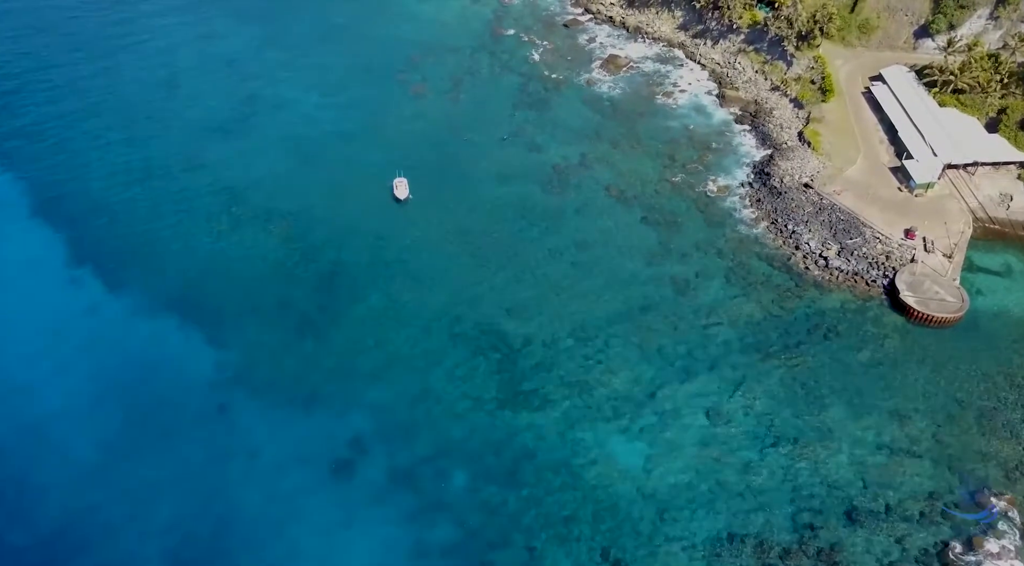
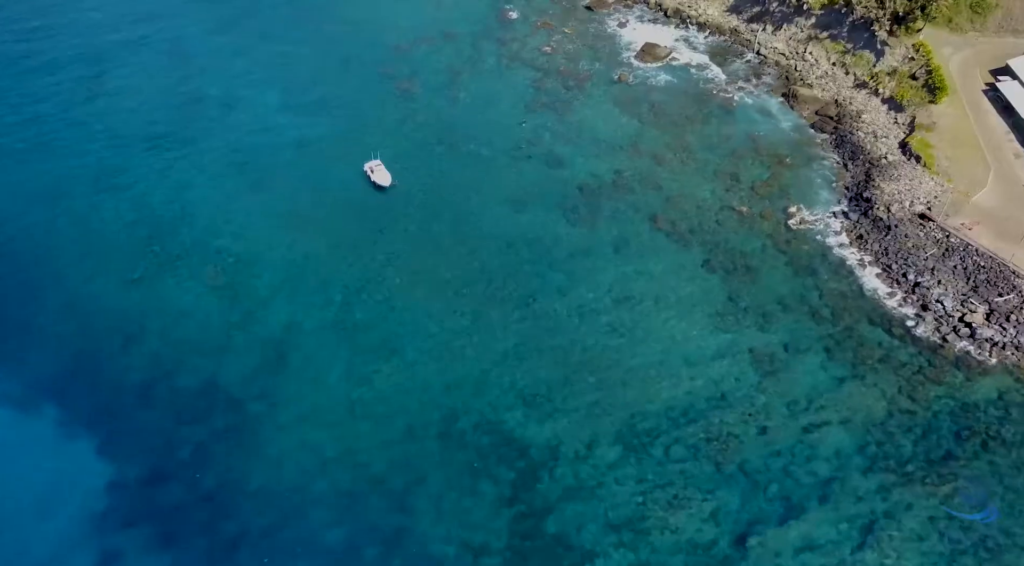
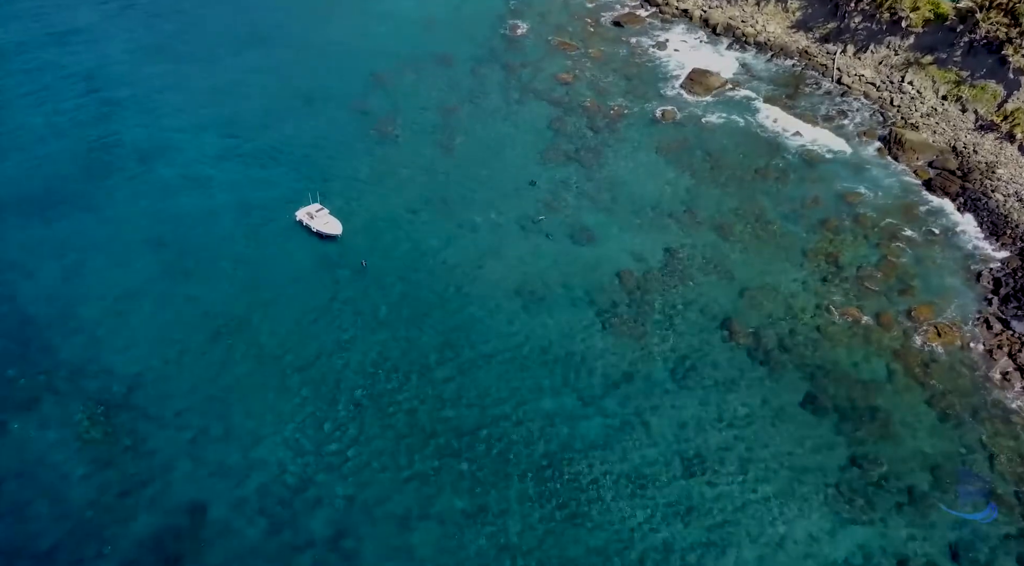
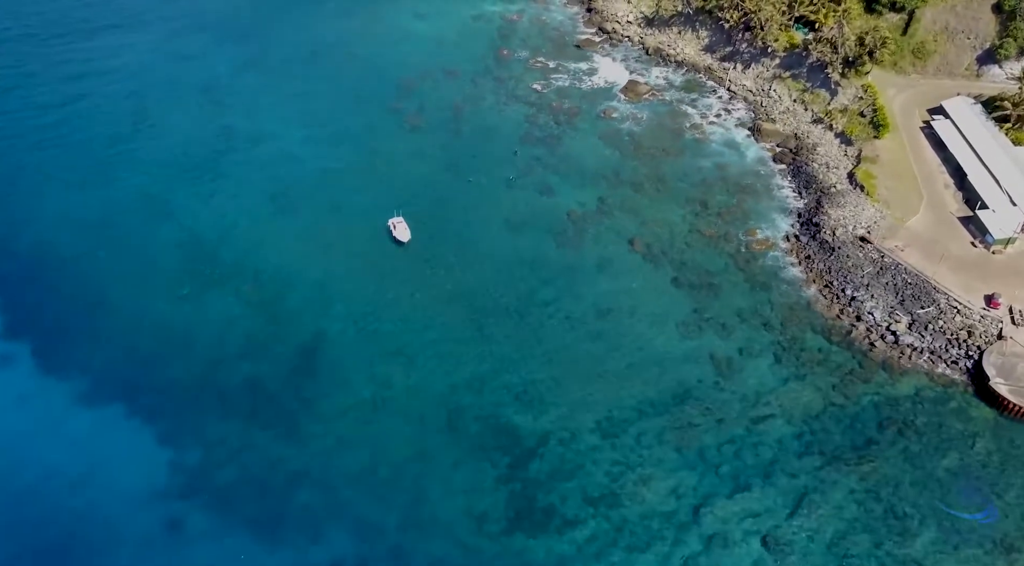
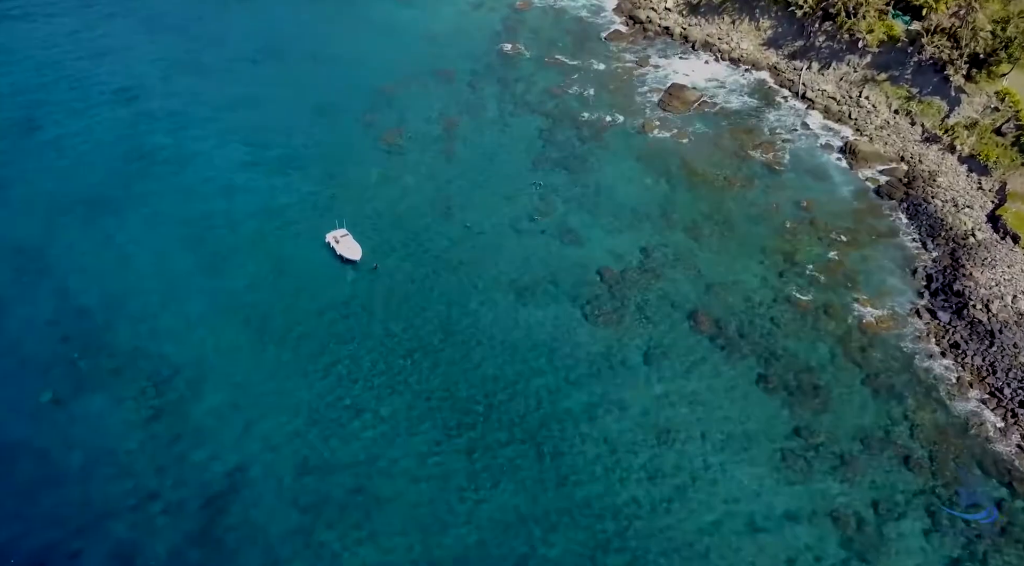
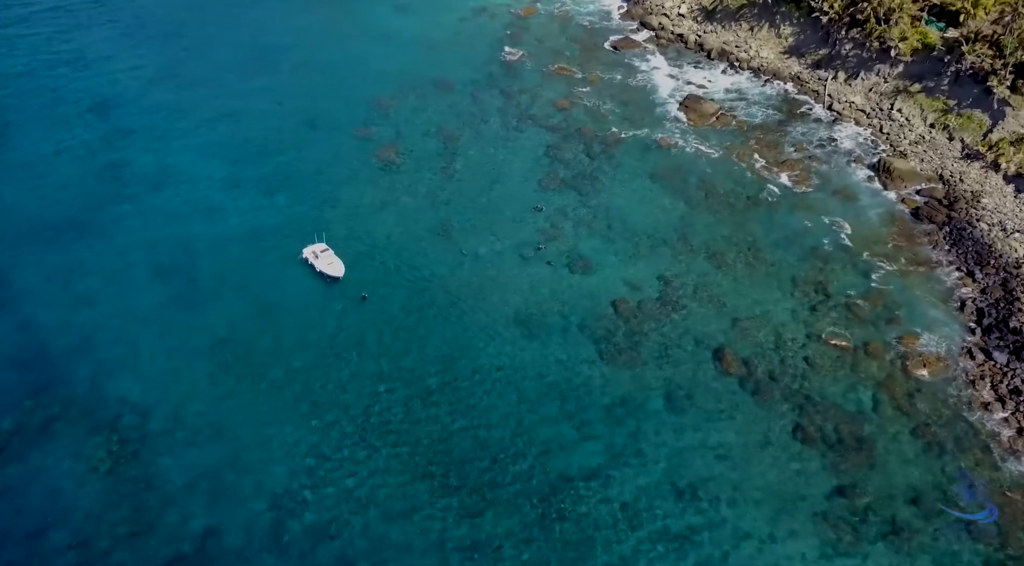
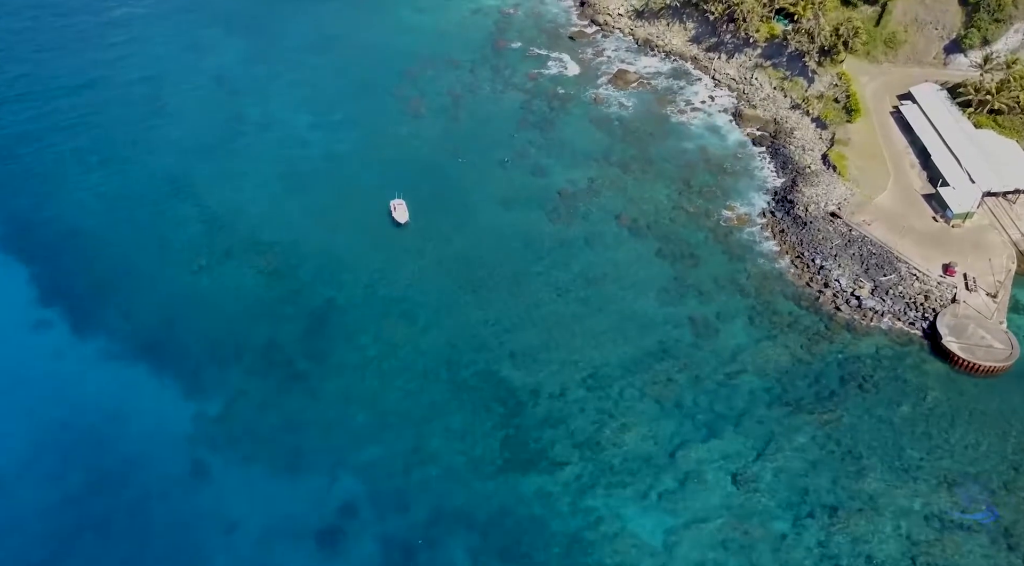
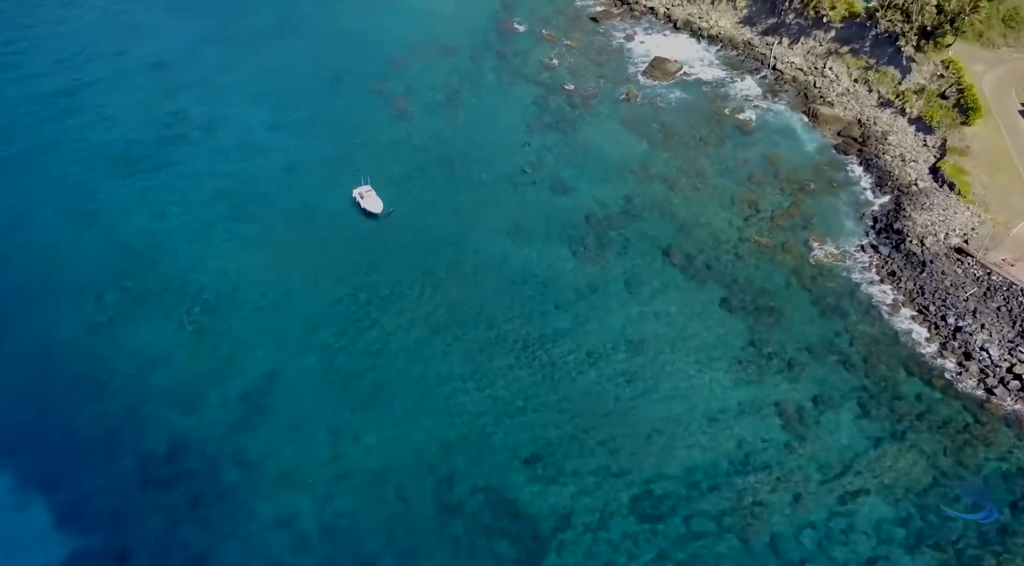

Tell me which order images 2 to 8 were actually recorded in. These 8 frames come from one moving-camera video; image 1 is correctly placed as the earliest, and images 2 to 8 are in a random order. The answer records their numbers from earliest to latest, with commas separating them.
7, 4, 2, 8, 5, 6, 3
